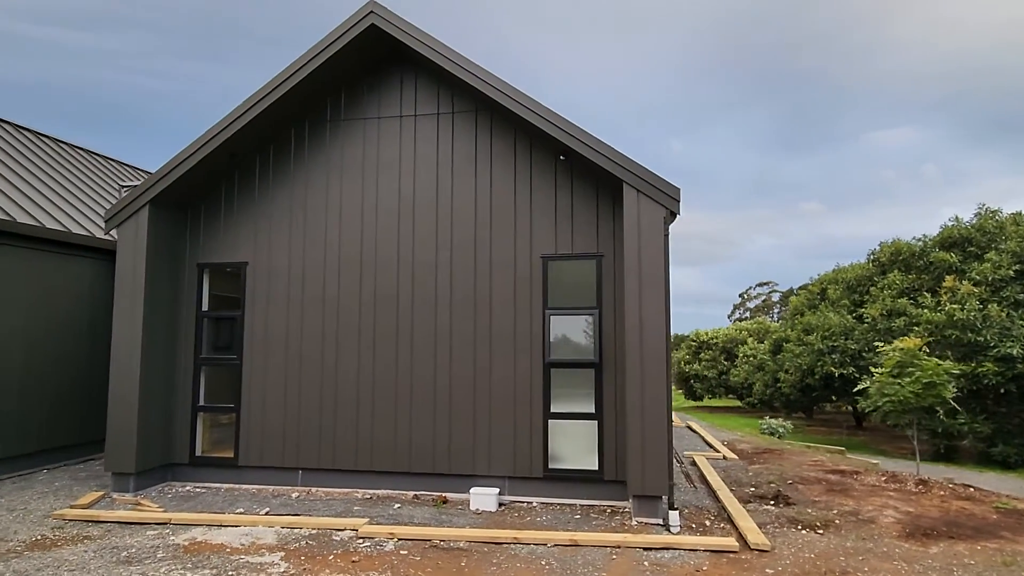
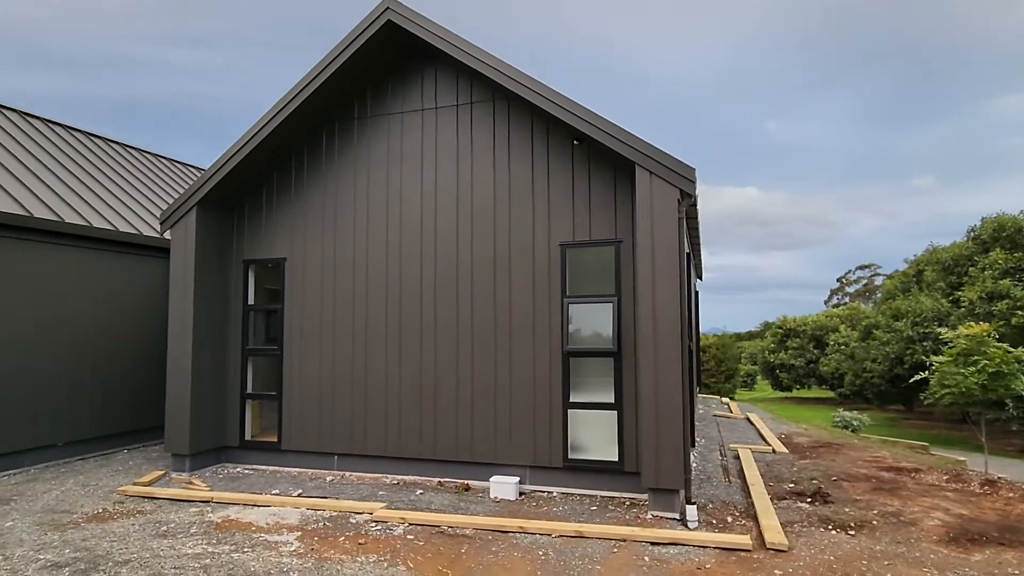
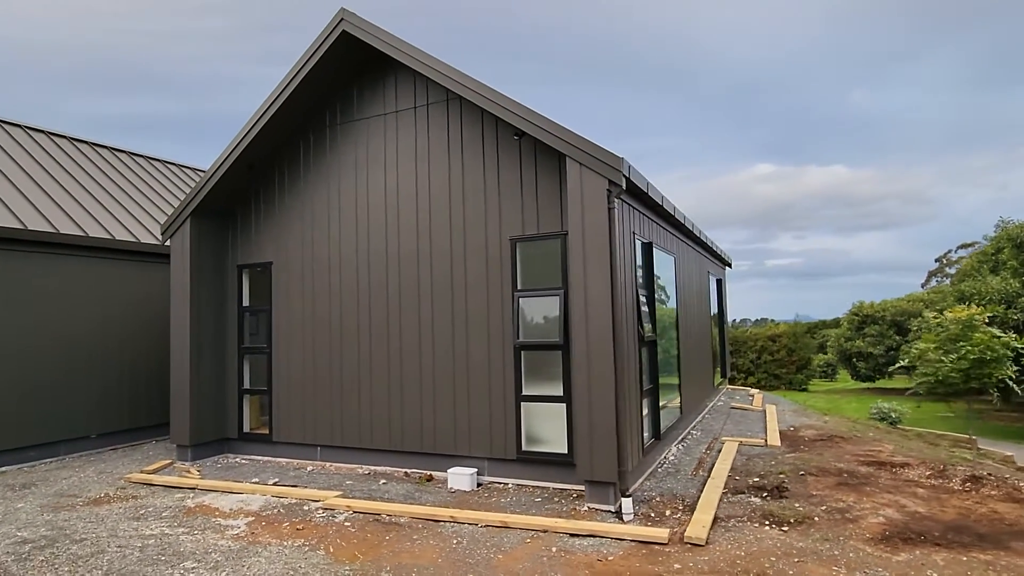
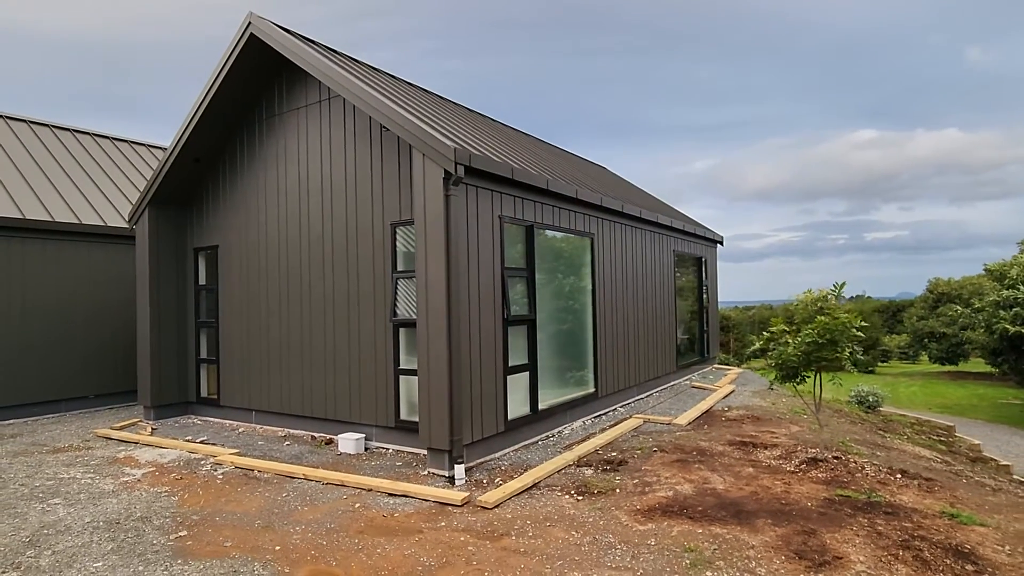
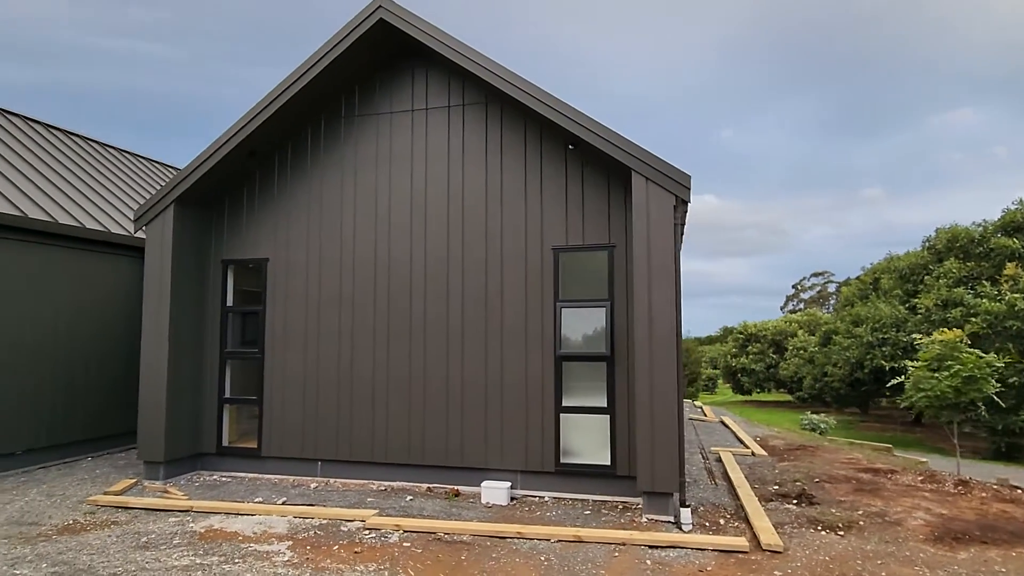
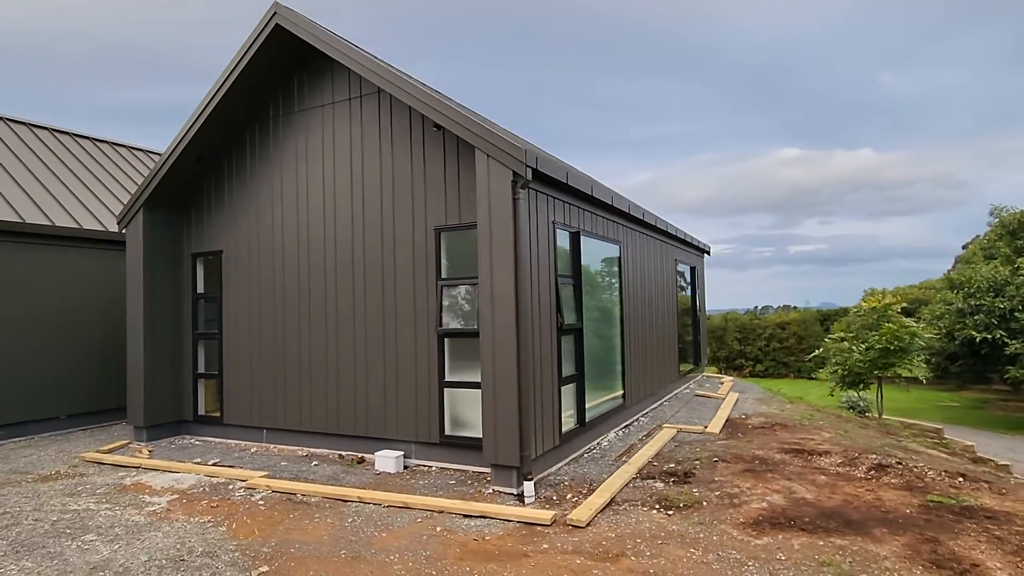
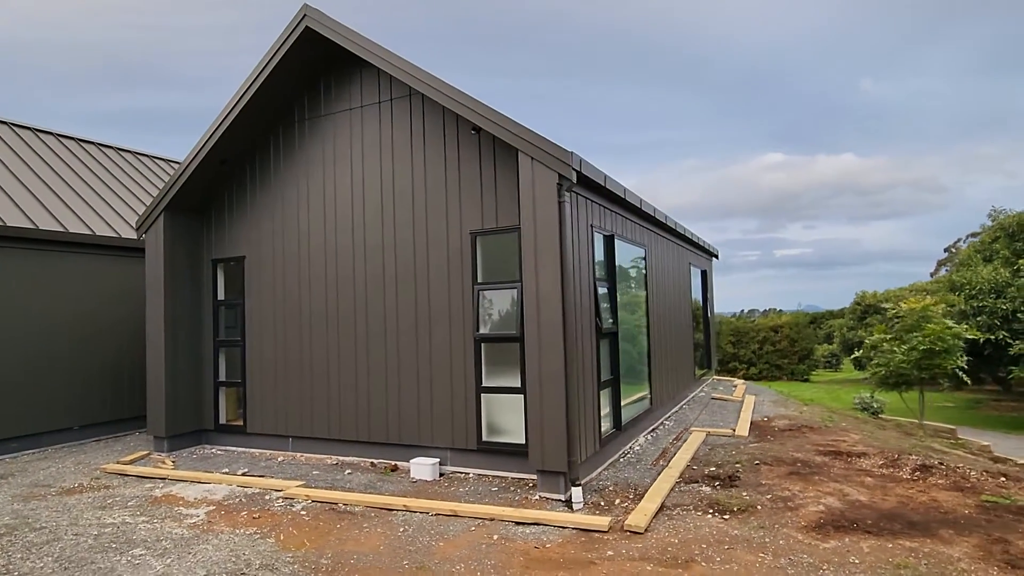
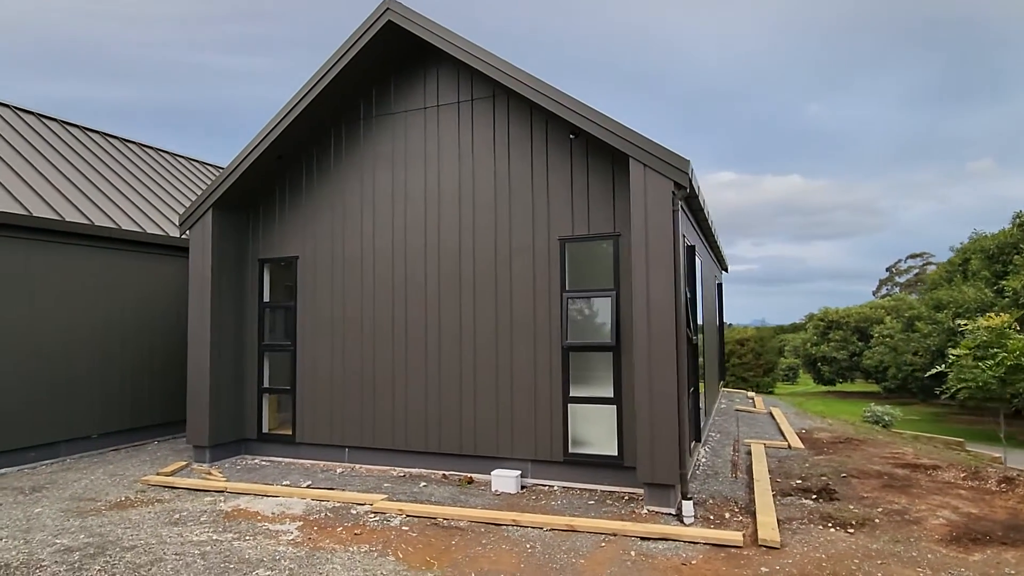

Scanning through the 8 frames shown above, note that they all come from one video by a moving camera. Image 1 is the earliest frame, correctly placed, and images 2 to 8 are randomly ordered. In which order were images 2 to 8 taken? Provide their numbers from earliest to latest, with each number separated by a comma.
5, 2, 8, 3, 7, 6, 4
